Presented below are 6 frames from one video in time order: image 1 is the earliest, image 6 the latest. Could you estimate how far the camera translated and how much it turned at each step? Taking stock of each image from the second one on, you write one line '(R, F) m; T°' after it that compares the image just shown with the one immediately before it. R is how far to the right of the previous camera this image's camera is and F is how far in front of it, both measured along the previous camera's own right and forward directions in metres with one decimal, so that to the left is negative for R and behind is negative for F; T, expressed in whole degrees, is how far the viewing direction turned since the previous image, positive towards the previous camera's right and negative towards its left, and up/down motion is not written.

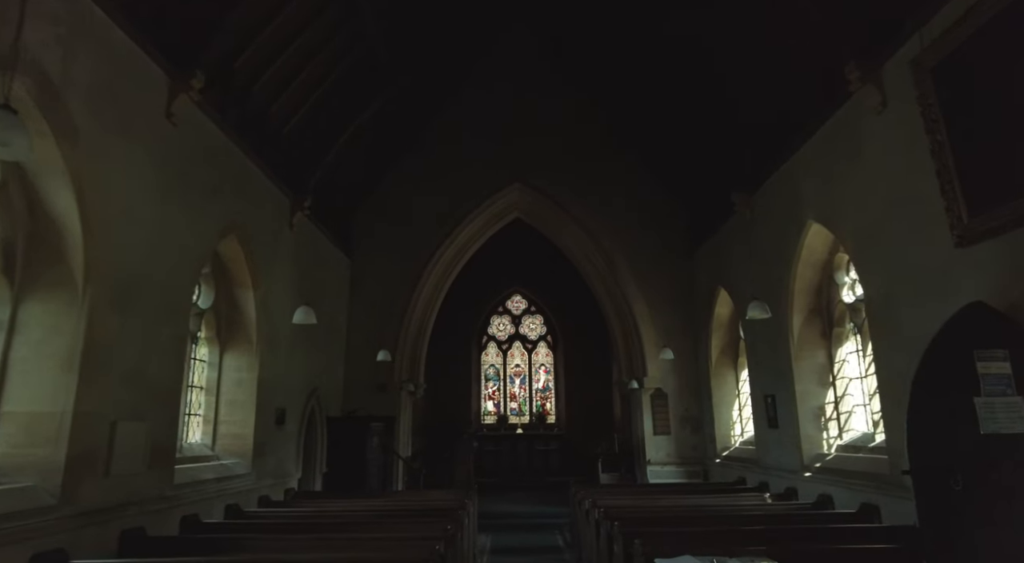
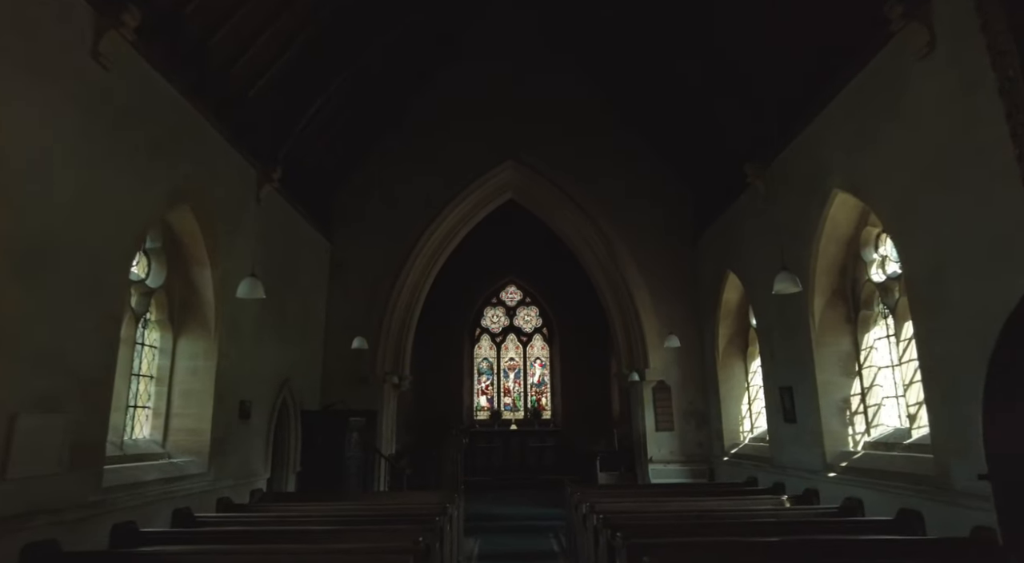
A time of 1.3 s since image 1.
(+0.1, +0.7) m; 0°
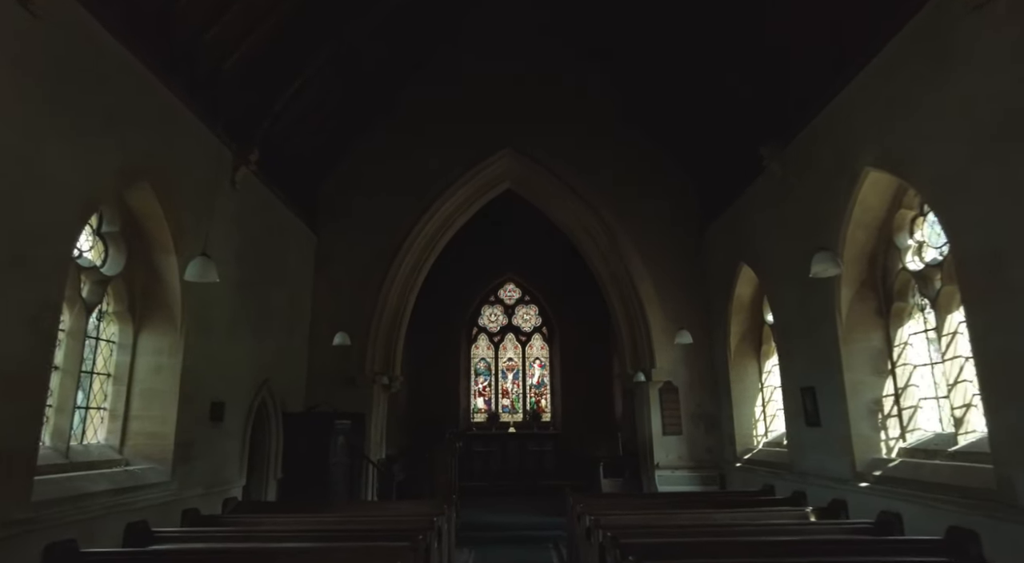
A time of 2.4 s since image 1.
(0.0, +0.6) m; 0°
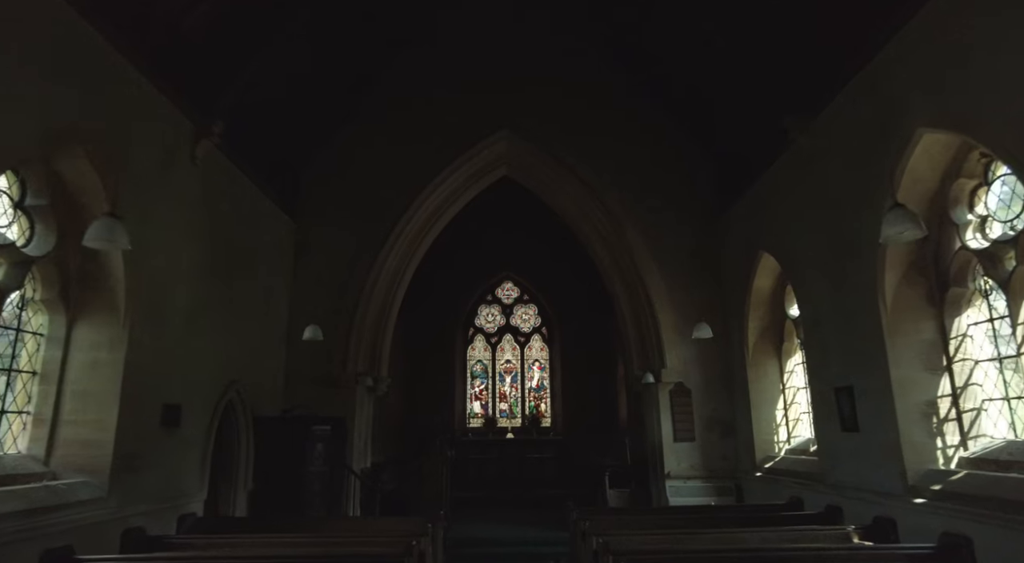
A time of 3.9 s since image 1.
(0.0, +0.7) m; 0°
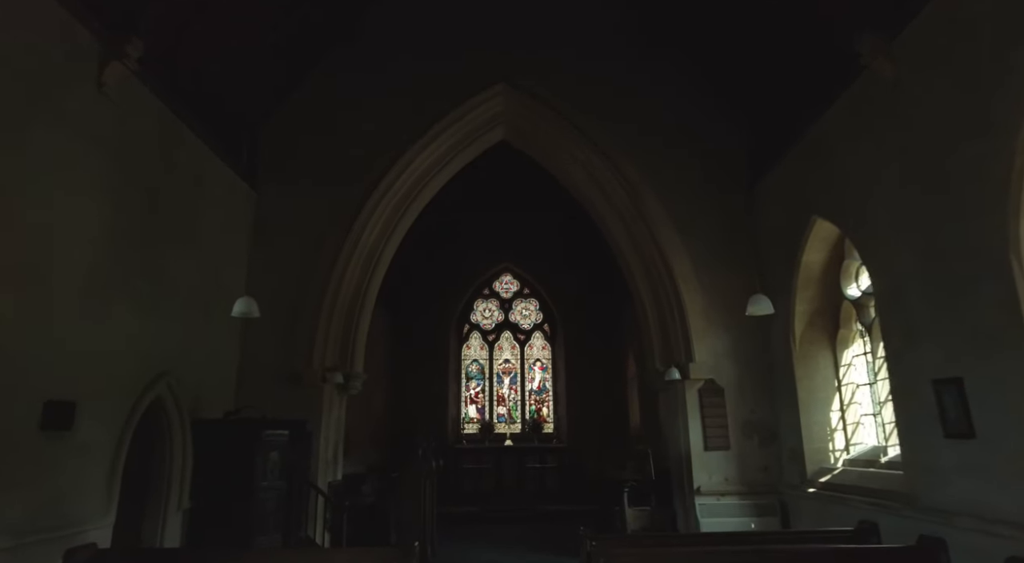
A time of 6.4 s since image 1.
(0.0, +1.3) m; 0°
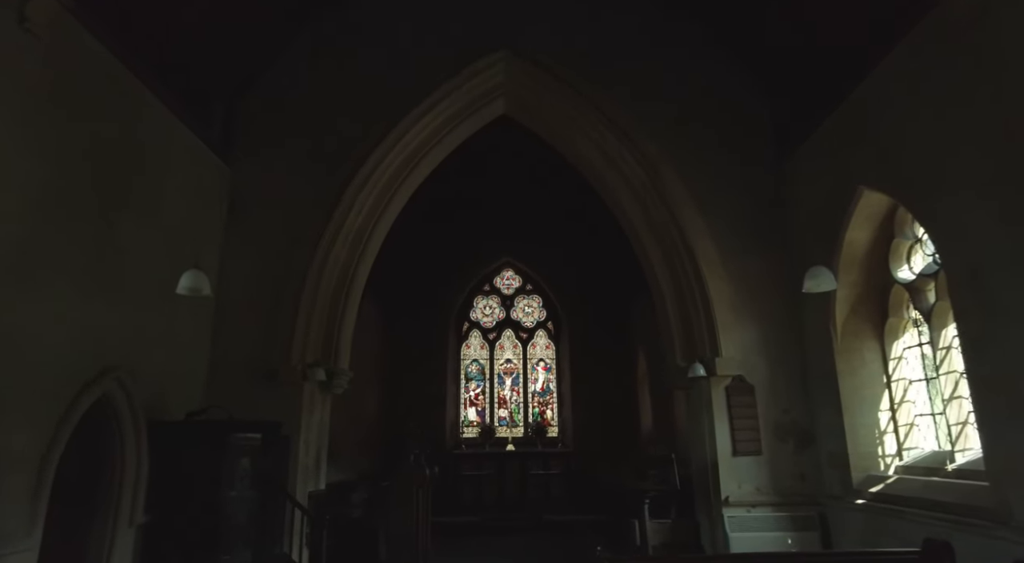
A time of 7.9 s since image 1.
(0.0, +0.7) m; 0°
